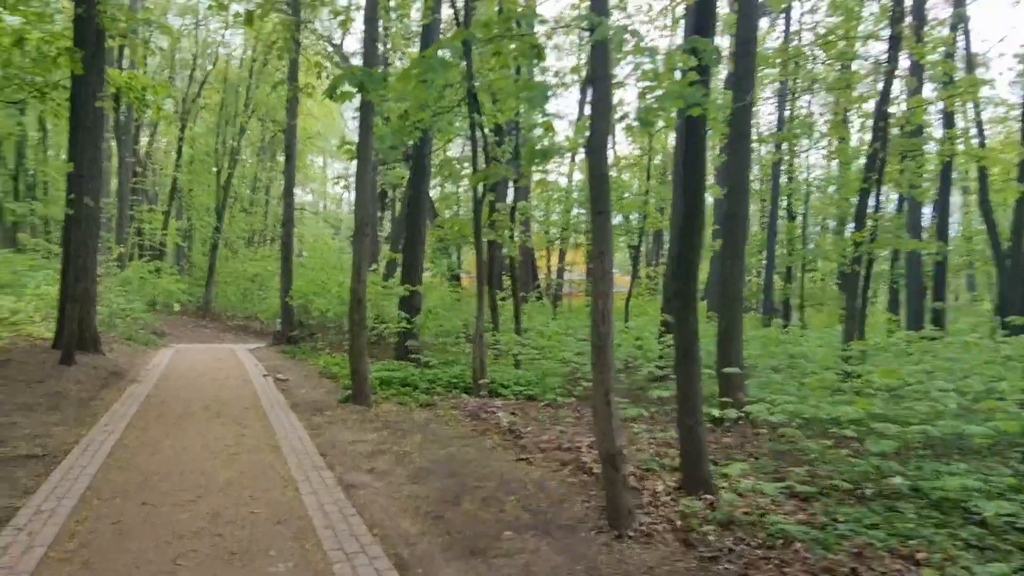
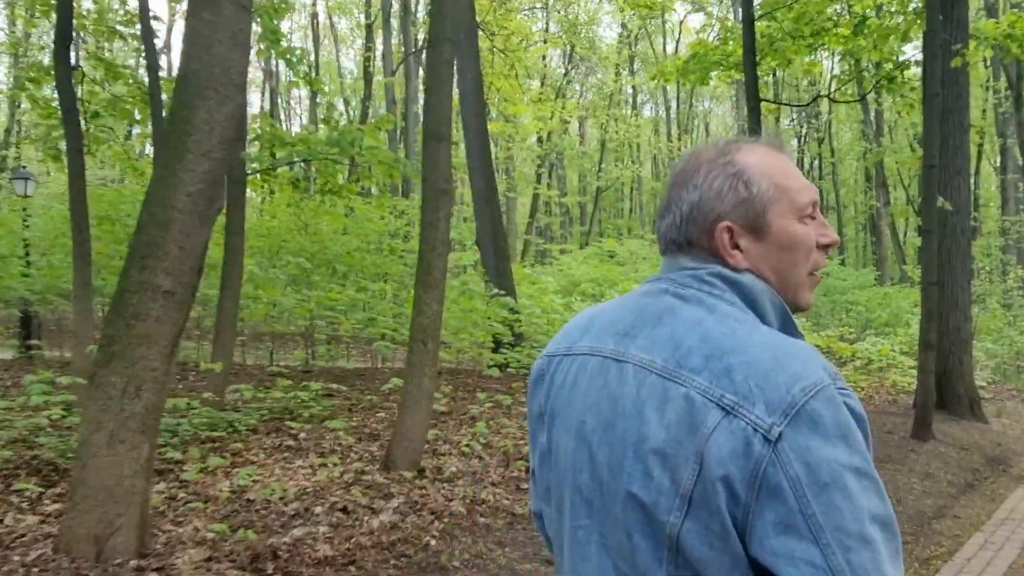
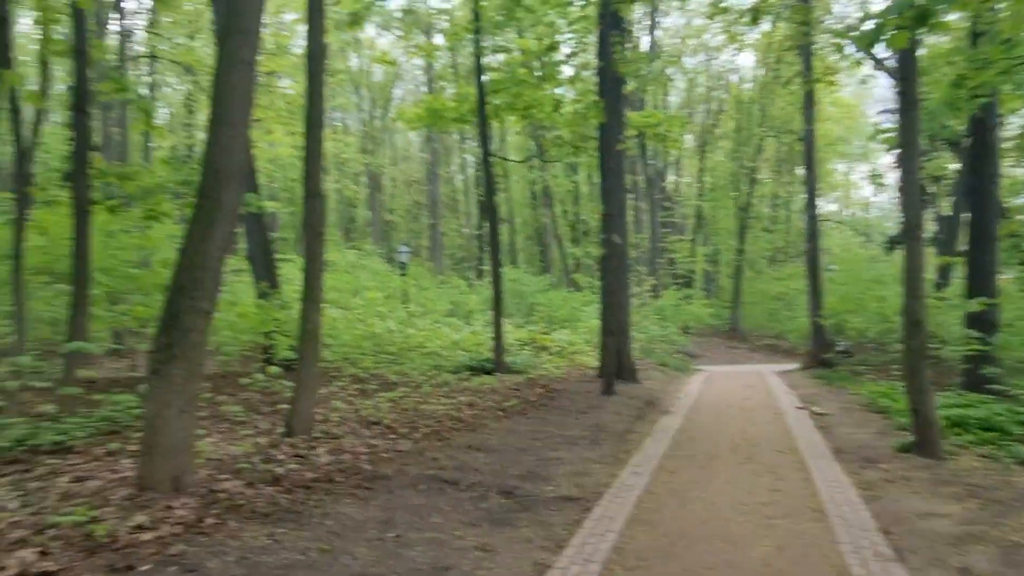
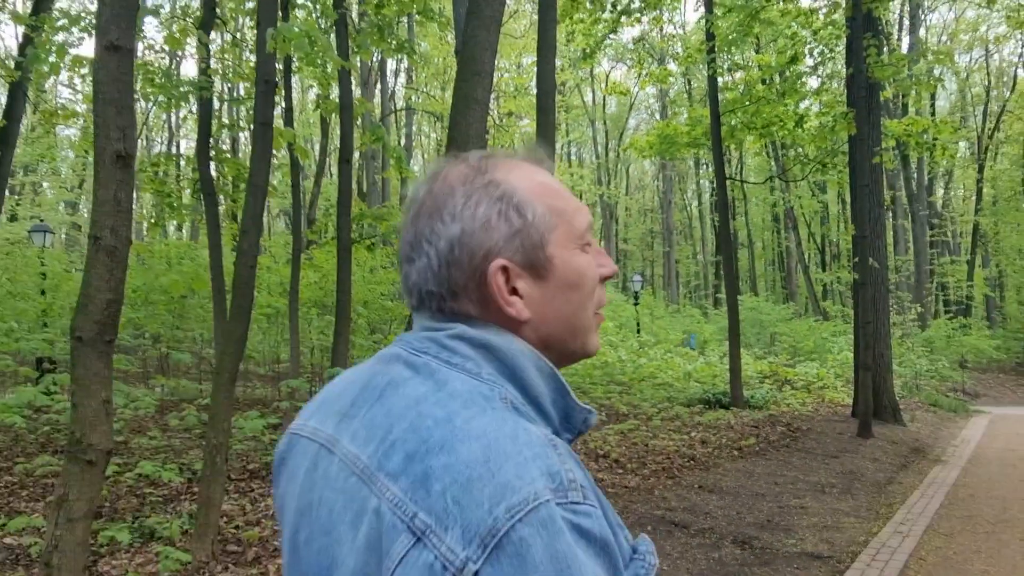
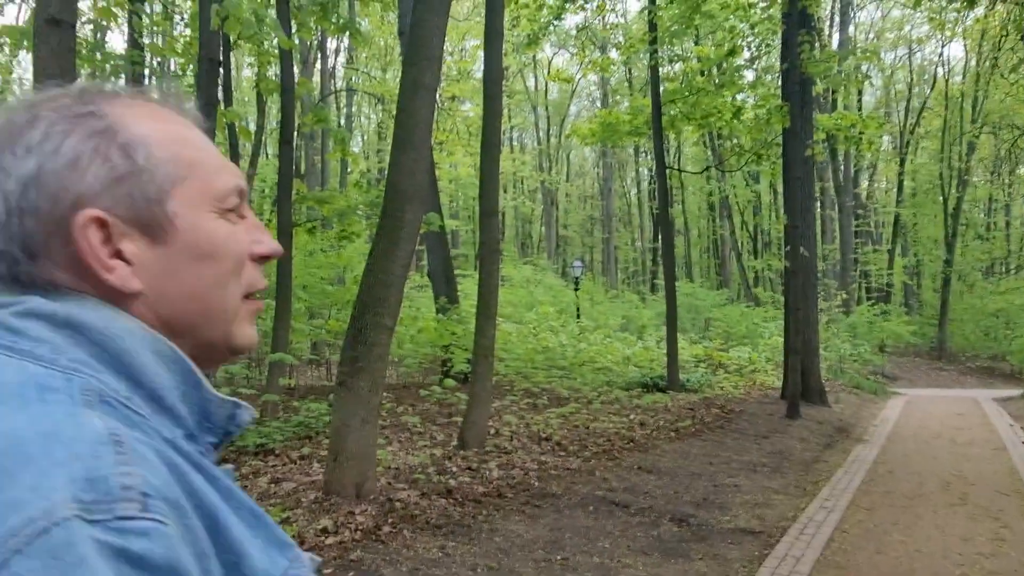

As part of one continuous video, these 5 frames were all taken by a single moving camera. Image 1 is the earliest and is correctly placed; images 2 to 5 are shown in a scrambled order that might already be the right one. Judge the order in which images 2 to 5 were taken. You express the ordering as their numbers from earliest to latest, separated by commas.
3, 5, 4, 2
